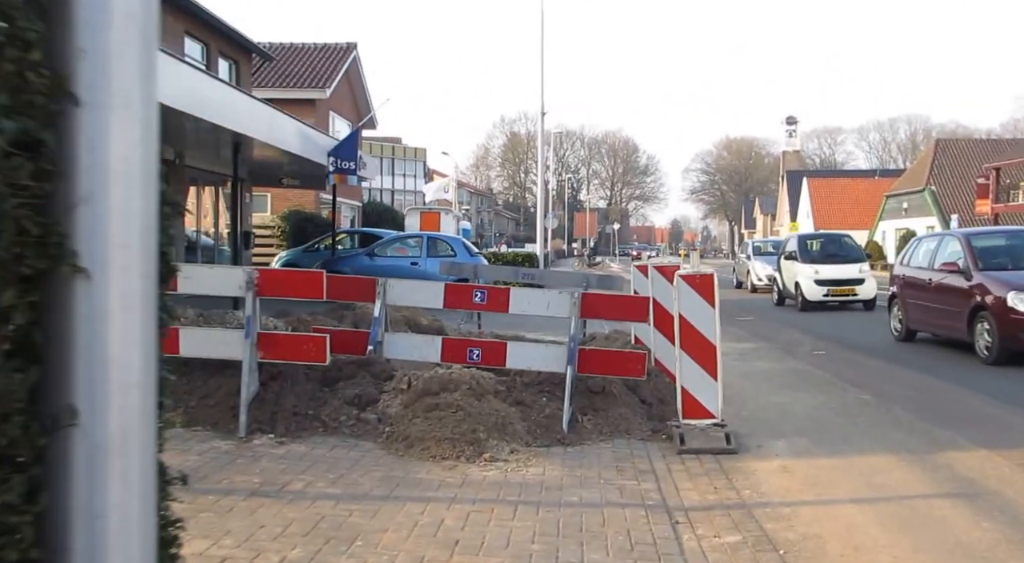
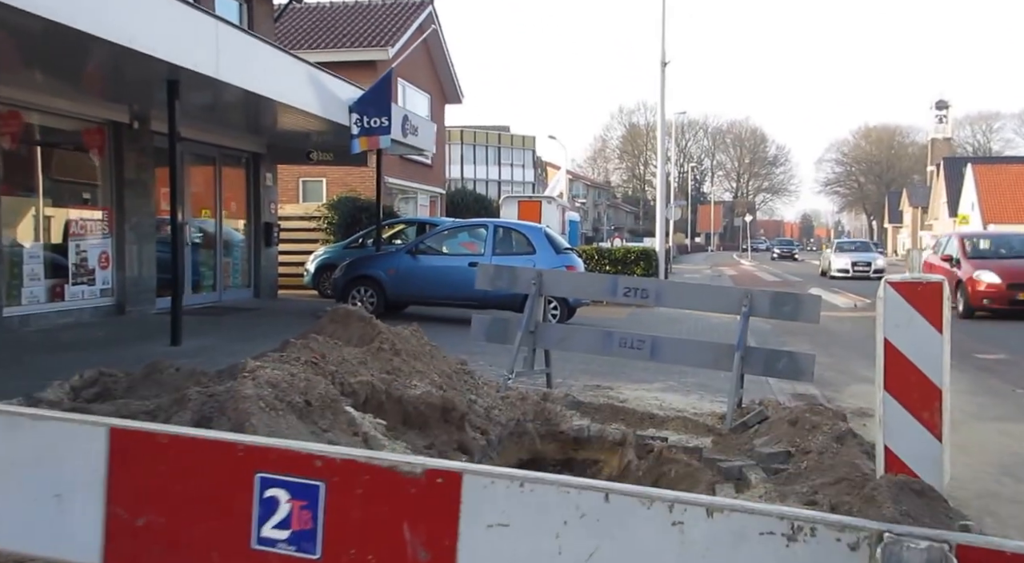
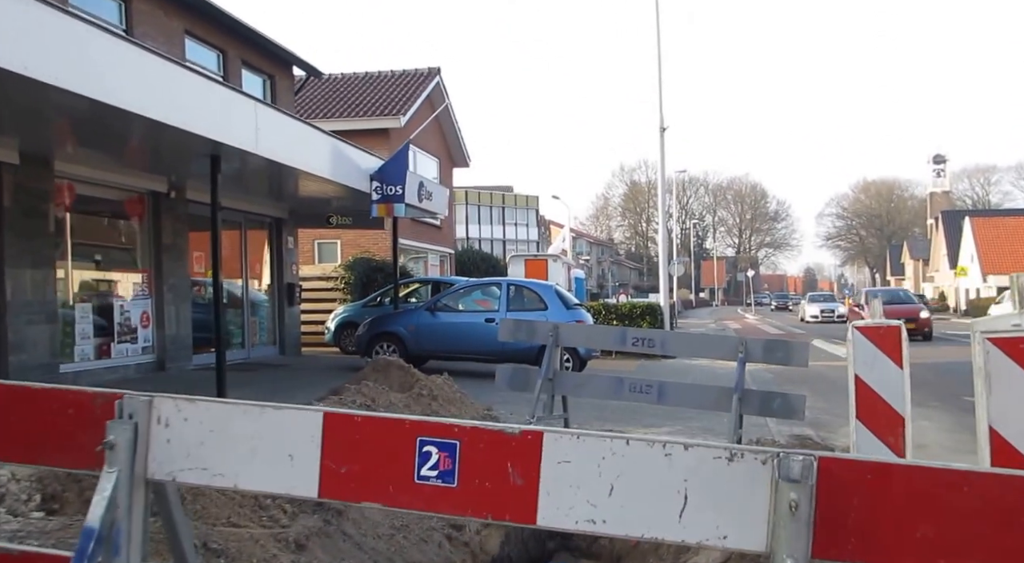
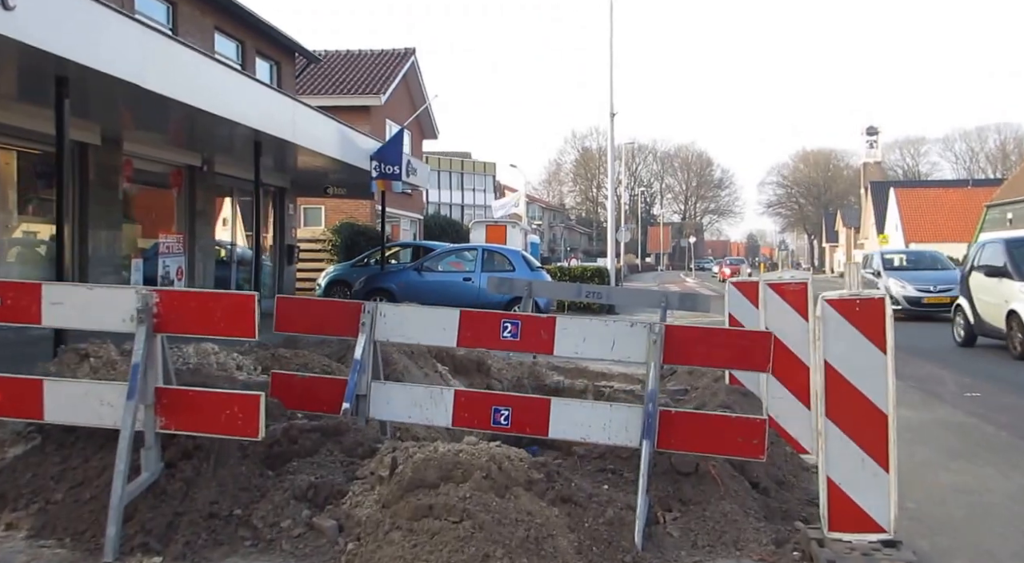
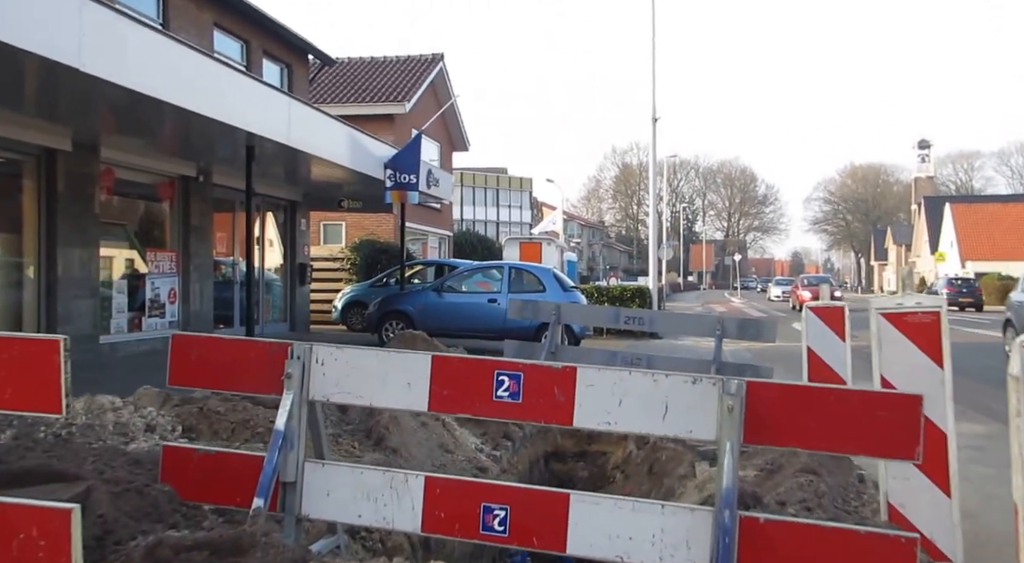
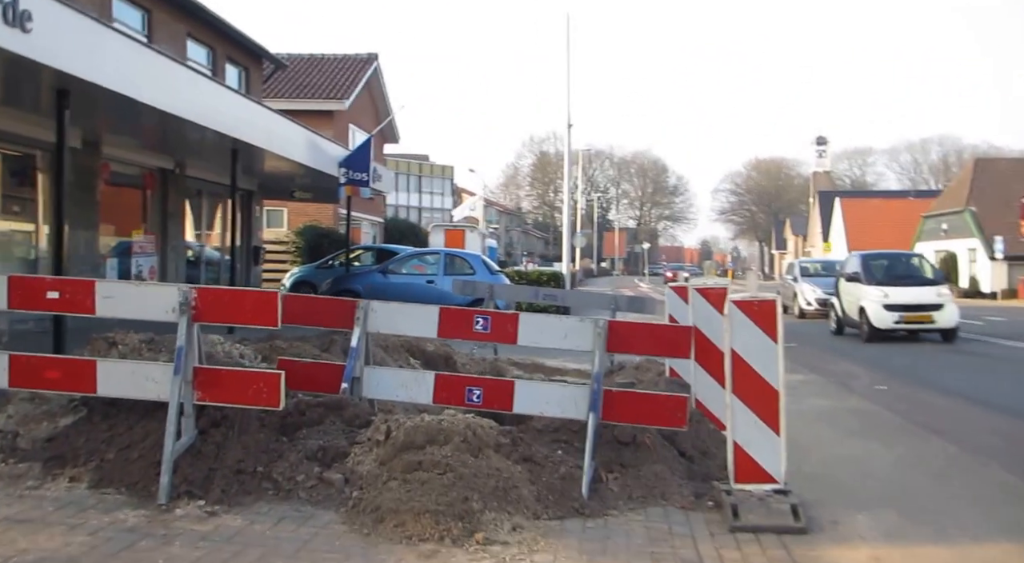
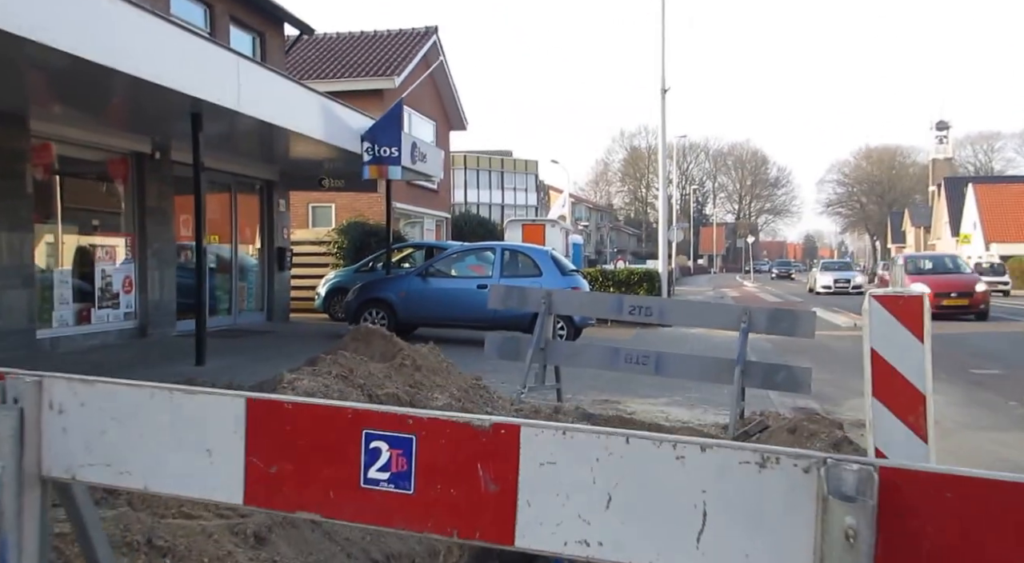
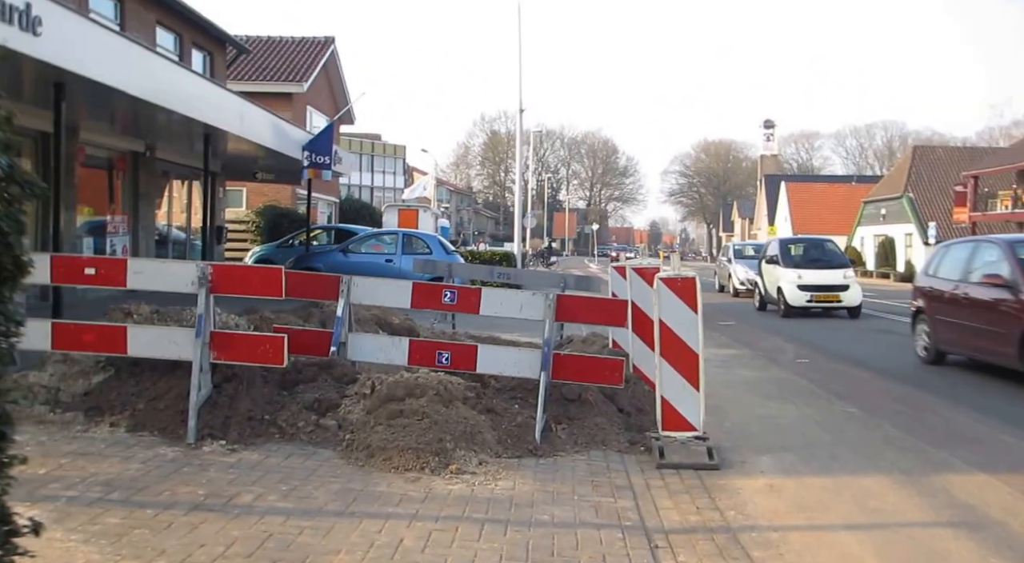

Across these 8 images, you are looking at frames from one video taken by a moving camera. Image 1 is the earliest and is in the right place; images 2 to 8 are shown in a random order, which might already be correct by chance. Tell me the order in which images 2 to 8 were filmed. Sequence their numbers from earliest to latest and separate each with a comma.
8, 6, 4, 5, 3, 7, 2
